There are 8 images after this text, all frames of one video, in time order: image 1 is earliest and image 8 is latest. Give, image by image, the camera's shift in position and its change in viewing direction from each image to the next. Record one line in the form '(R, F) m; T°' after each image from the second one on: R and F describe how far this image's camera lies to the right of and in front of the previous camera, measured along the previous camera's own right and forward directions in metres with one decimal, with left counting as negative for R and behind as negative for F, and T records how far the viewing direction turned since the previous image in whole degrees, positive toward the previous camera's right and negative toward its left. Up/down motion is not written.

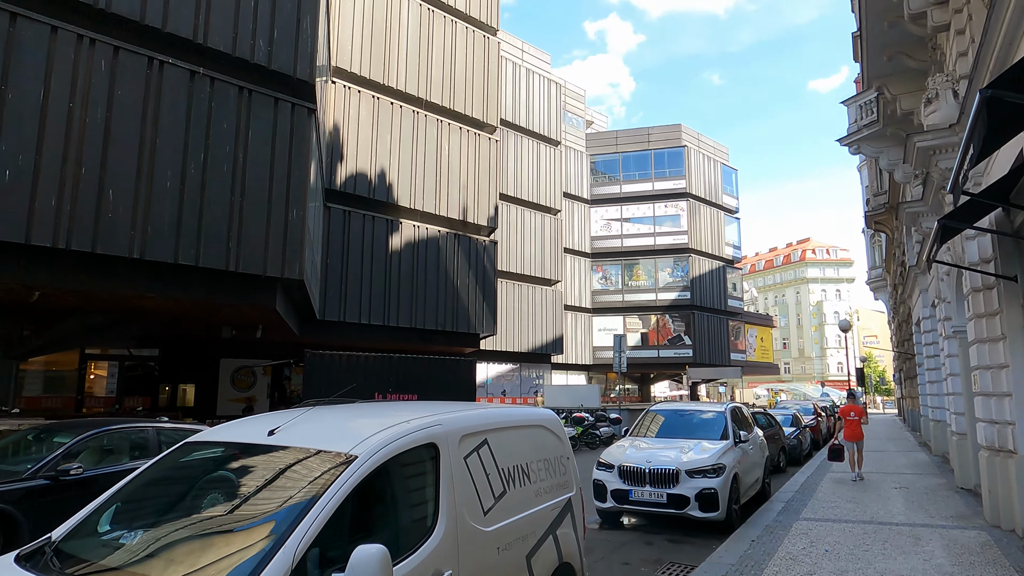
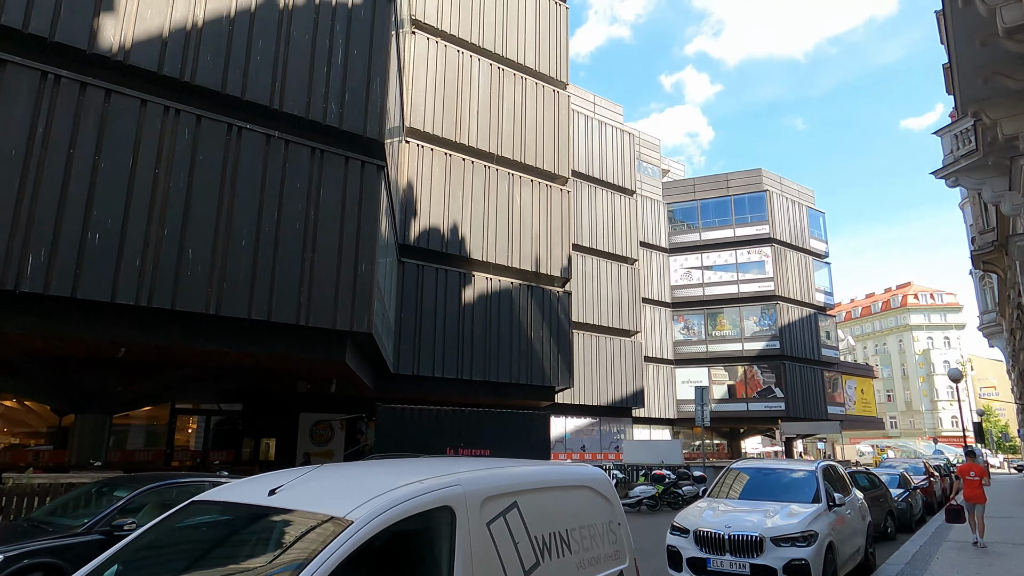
(+0.2, +0.3) m; -7°
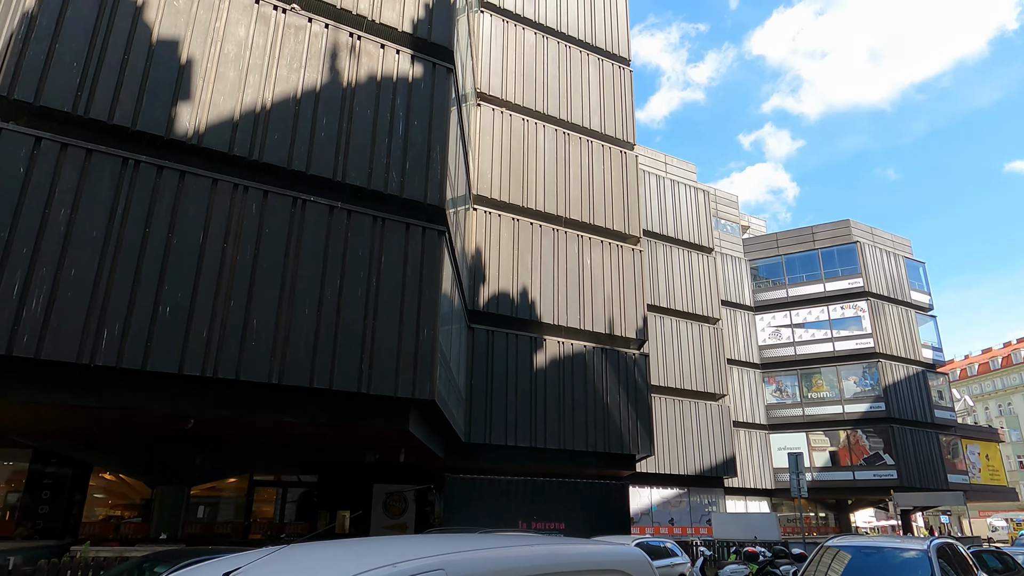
(+0.3, +0.4) m; -7°
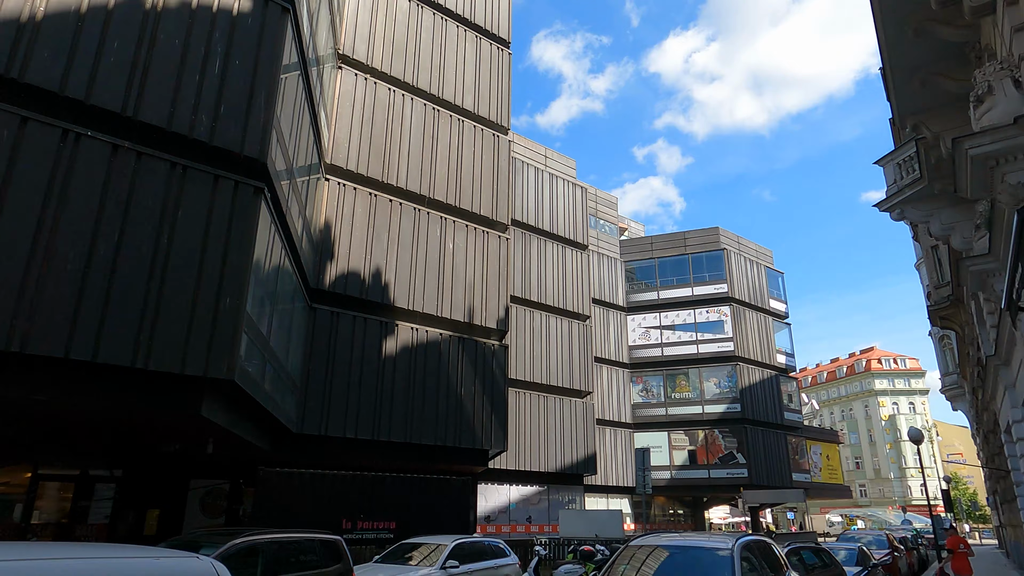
(+1.2, +1.1) m; +9°
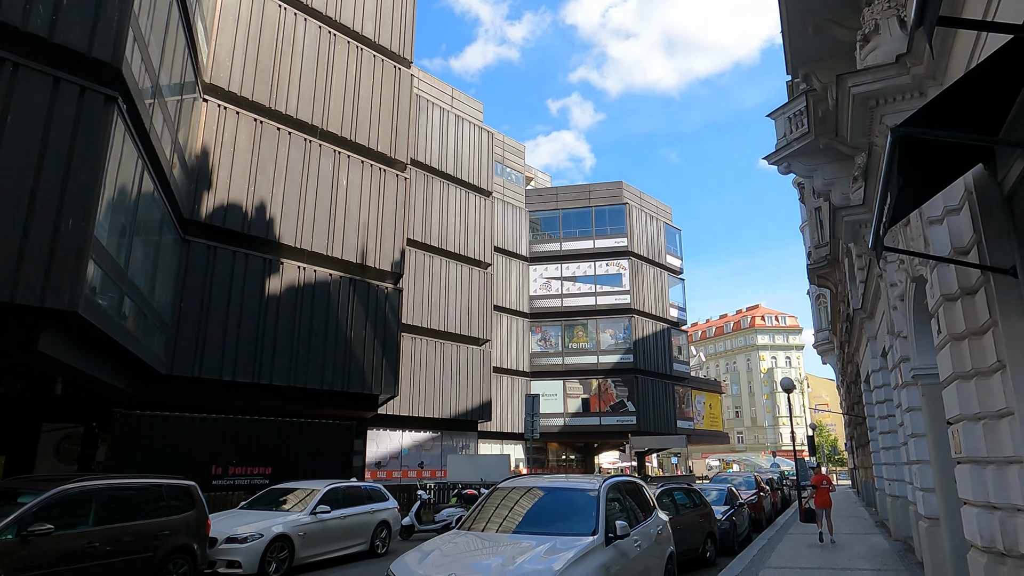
(+0.4, +0.4) m; +8°
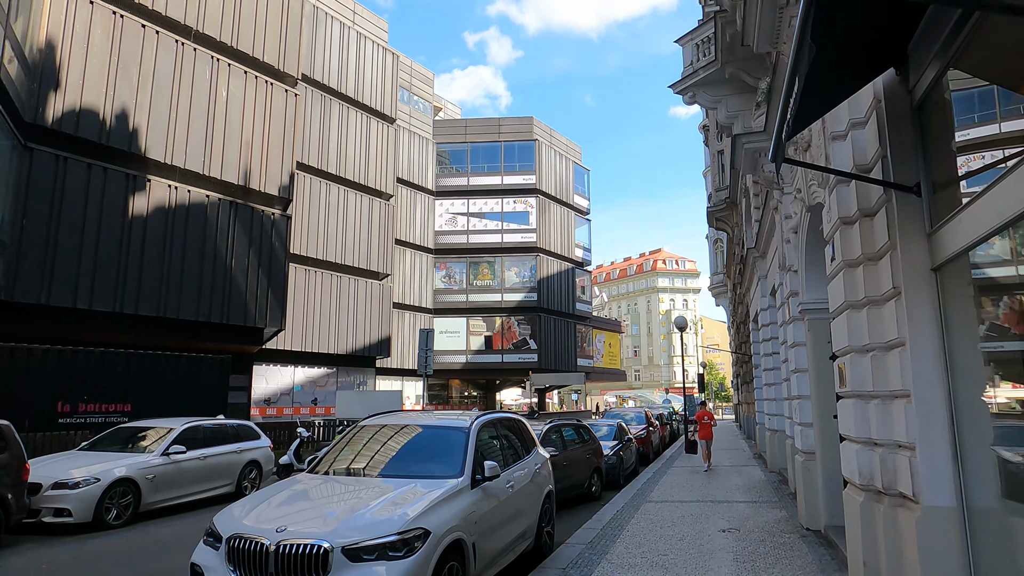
(+0.4, +0.7) m; +8°
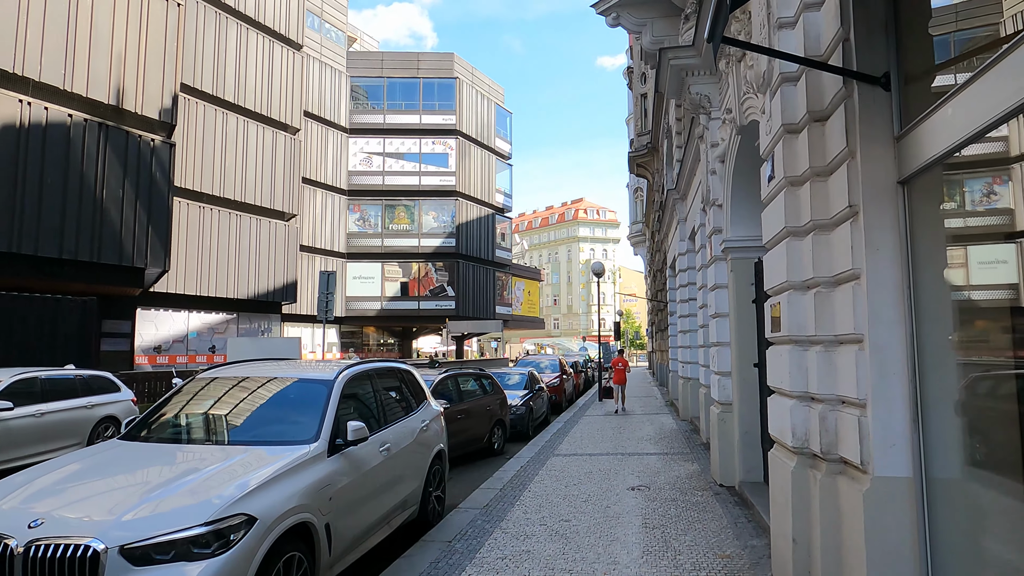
(+0.3, +0.9) m; +7°
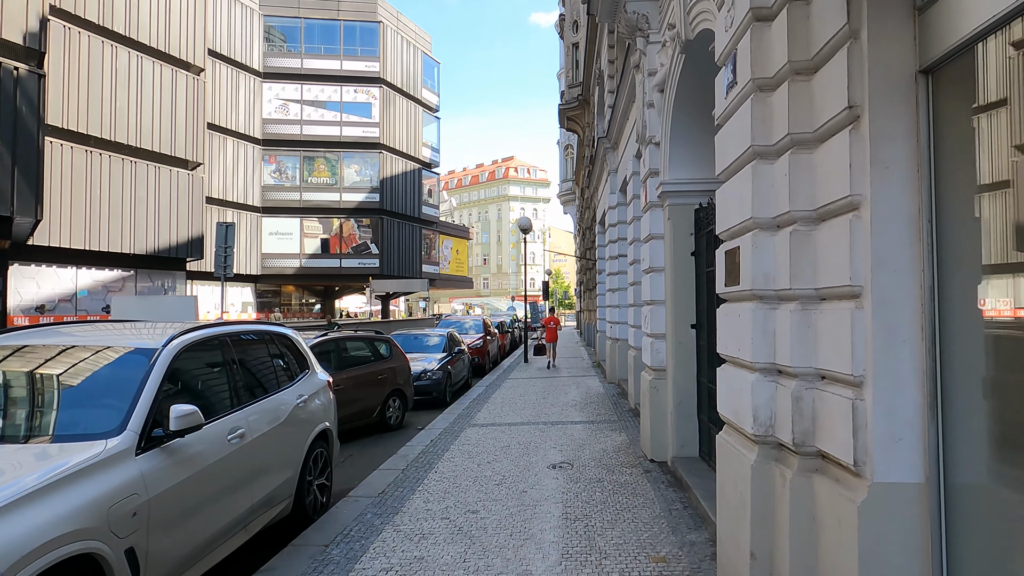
(+0.2, +0.9) m; +6°
